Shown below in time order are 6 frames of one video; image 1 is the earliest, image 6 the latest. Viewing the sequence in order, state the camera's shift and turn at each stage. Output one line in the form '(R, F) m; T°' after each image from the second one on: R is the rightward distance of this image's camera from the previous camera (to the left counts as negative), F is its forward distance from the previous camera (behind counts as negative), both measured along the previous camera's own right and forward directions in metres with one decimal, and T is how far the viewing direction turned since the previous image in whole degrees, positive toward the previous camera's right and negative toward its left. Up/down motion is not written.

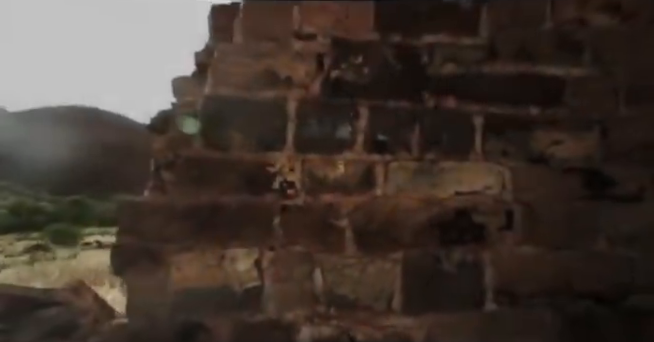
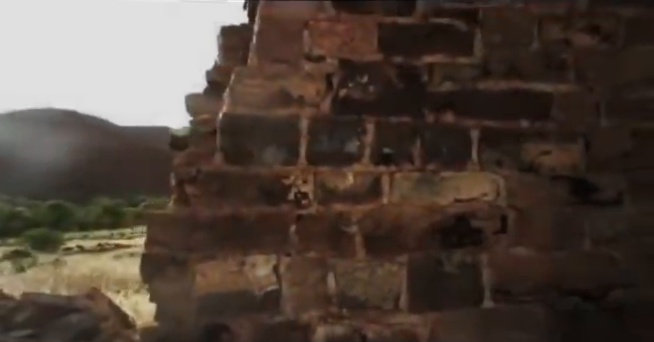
(-0.1, -0.1) m; +2°
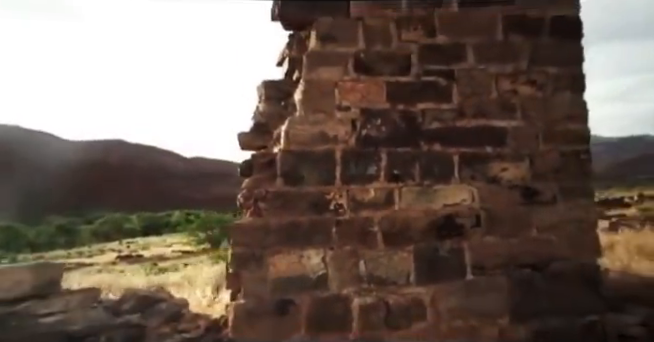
(-0.2, -0.4) m; +5°
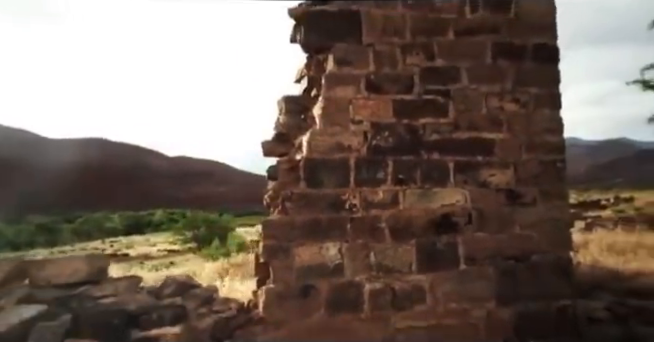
(-0.1, -0.2) m; +2°
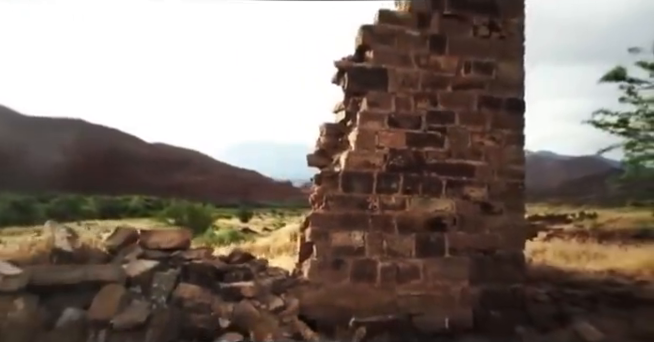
(-0.3, -0.7) m; +2°
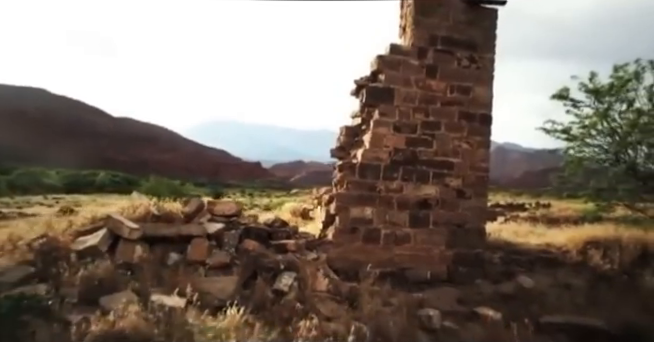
(-0.4, -0.8) m; +4°
